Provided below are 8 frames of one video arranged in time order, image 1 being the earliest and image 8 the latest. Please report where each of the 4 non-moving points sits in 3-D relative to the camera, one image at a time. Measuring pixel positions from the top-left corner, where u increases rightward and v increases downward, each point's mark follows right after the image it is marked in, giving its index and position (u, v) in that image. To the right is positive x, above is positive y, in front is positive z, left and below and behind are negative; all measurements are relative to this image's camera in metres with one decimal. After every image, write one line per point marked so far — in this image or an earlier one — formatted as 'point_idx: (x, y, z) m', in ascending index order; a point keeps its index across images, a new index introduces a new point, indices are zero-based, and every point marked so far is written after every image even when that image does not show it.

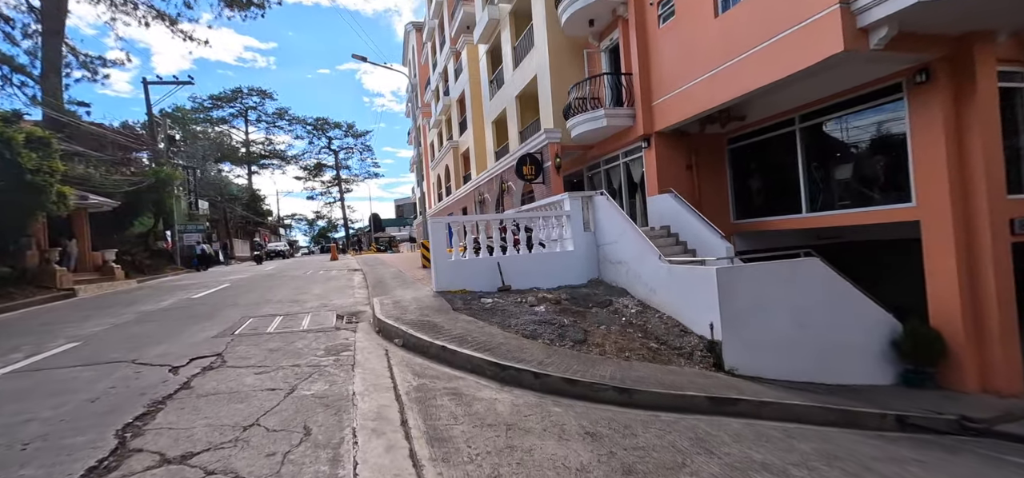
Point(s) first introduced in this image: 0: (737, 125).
0: (+5.2, +2.6, +10.3) m
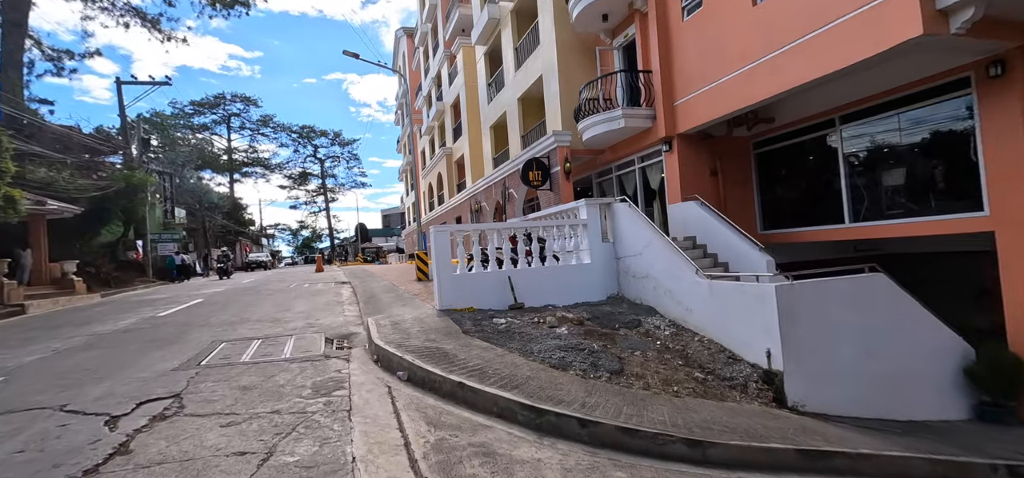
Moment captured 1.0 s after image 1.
0: (+5.5, +2.4, +9.5) m
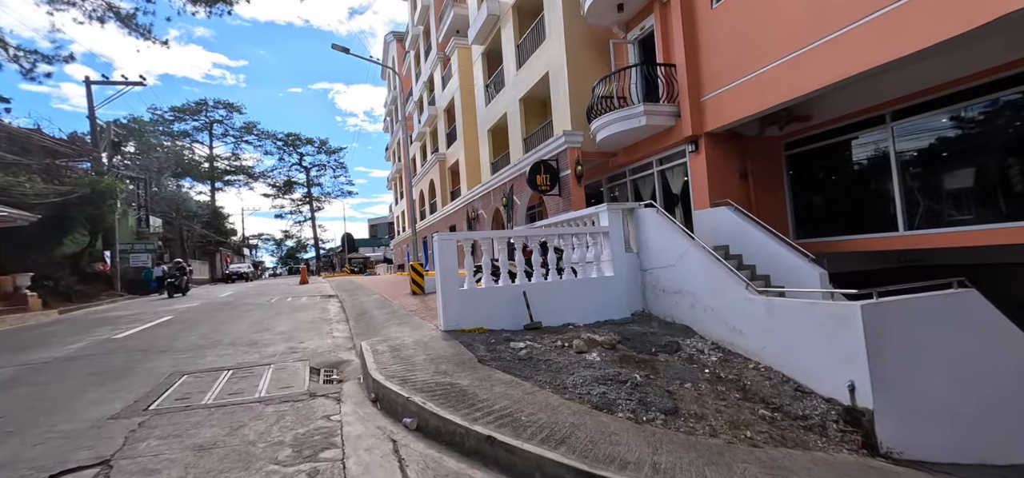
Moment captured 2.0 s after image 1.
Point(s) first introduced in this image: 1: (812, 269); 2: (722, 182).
0: (+5.7, +2.2, +8.7) m
1: (+4.4, -0.4, +6.6) m
2: (+4.0, +1.1, +8.6) m
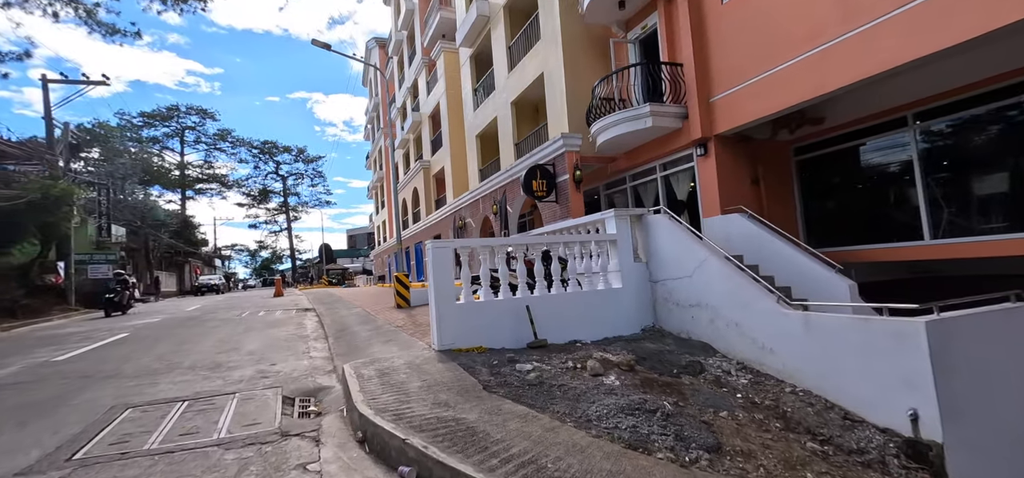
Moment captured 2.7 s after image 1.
0: (+5.6, +2.0, +8.3) m
1: (+4.5, -0.6, +6.1) m
2: (+4.0, +0.9, +8.1) m
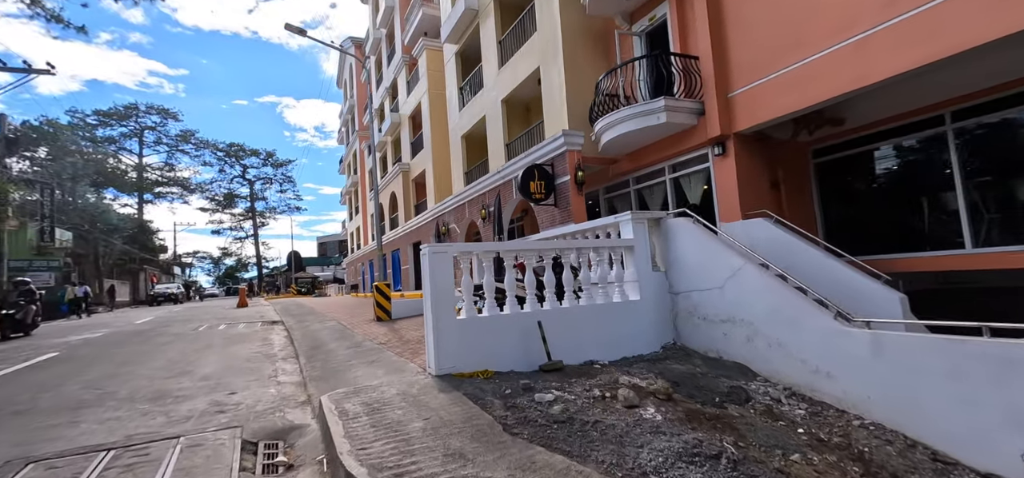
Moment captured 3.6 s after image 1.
0: (+5.6, +1.9, +7.8) m
1: (+4.6, -0.6, +5.5) m
2: (+4.0, +0.8, +7.5) m
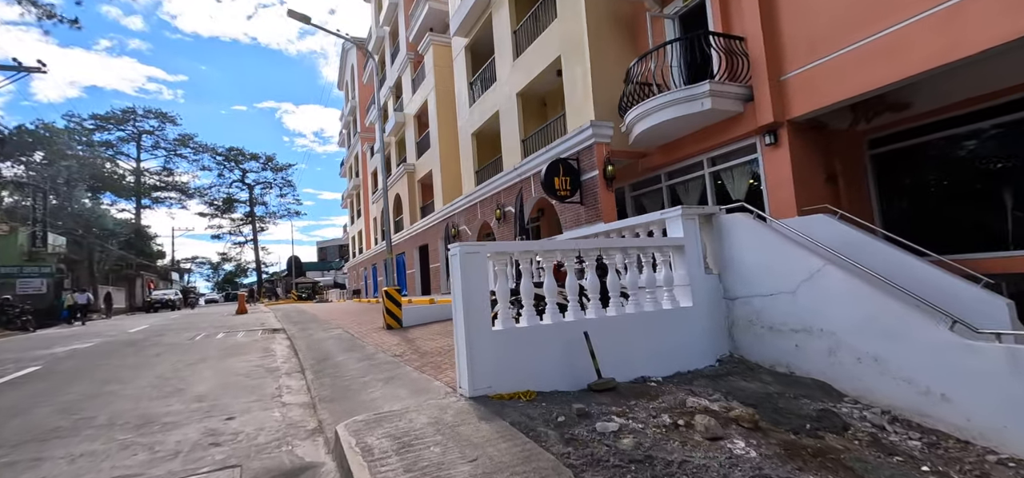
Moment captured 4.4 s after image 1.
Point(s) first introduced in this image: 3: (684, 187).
0: (+6.1, +1.9, +7.0) m
1: (+5.1, -0.6, +4.7) m
2: (+4.5, +0.8, +6.7) m
3: (+3.3, +1.0, +8.7) m
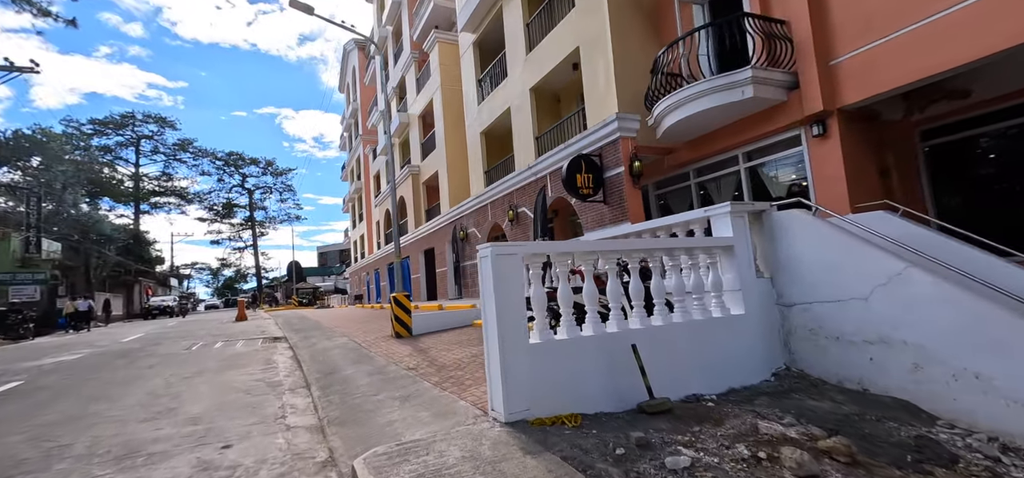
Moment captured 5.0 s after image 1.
0: (+6.4, +1.9, +6.5) m
1: (+5.4, -0.6, +4.1) m
2: (+4.8, +0.8, +6.2) m
3: (+3.7, +1.0, +8.1) m
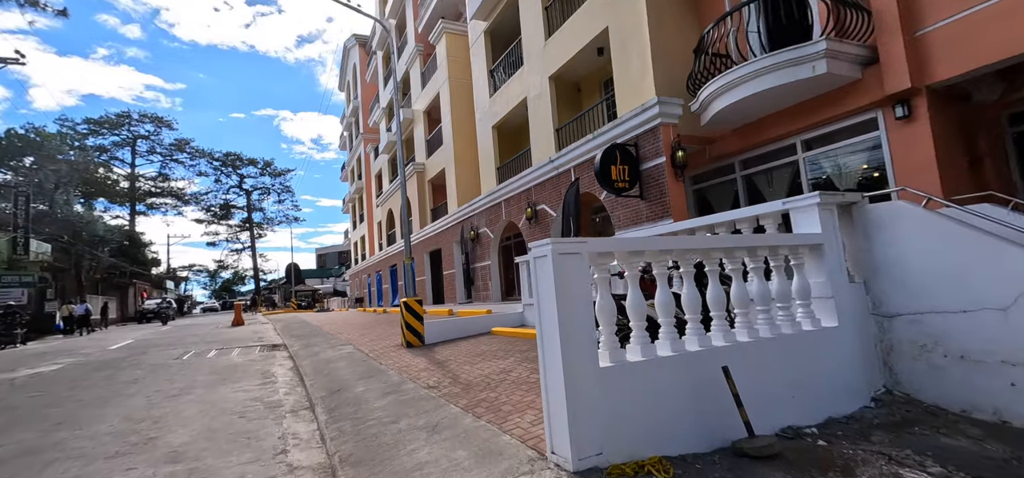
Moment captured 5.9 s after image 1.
0: (+6.9, +2.0, +5.6) m
1: (+5.9, -0.5, +3.3) m
2: (+5.3, +0.9, +5.3) m
3: (+4.1, +1.0, +7.3) m
